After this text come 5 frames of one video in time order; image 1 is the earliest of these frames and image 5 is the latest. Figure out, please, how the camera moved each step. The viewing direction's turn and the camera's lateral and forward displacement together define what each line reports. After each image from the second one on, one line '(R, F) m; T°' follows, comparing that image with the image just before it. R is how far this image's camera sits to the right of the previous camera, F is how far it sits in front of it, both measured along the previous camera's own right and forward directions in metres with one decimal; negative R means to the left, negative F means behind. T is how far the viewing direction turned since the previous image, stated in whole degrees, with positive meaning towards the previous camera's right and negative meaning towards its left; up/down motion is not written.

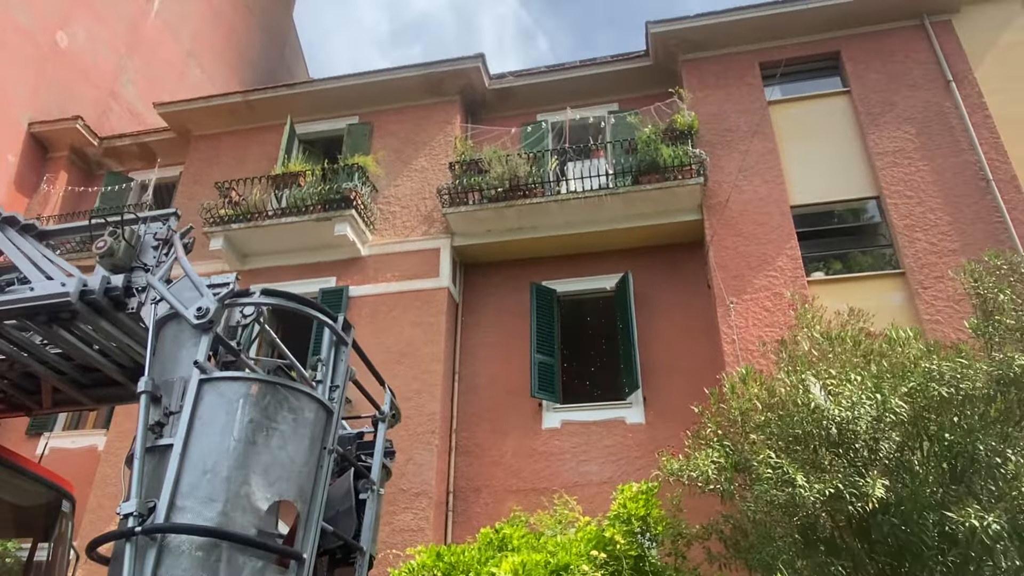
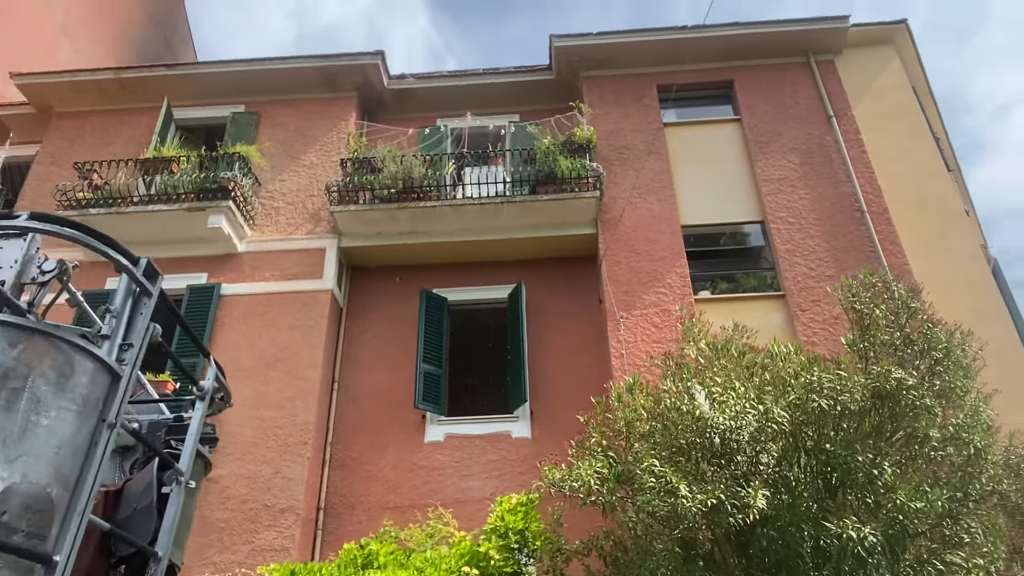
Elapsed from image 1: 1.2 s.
(+0.1, +0.4) m; +8°
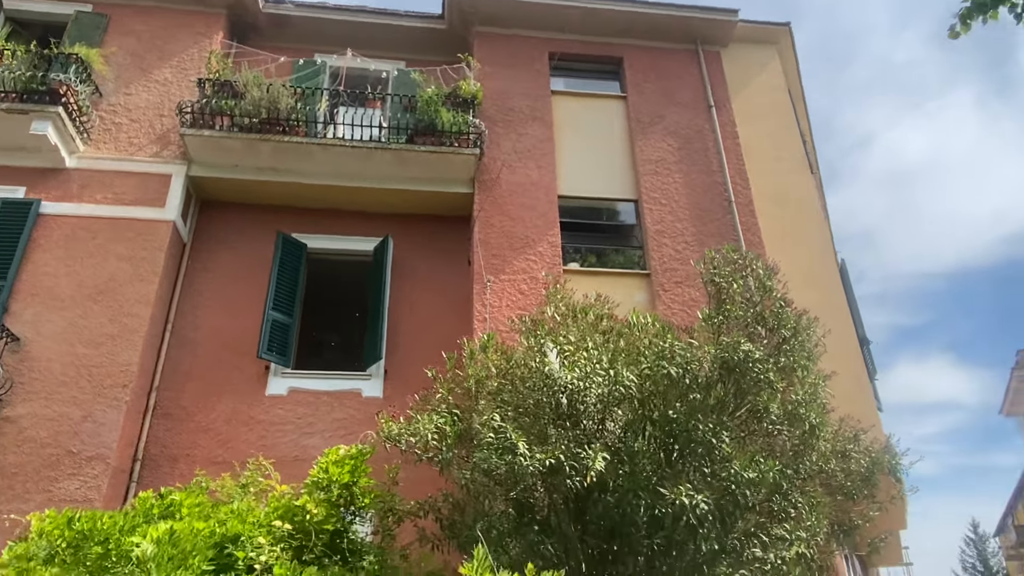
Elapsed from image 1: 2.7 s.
(+0.2, +0.4) m; +10°
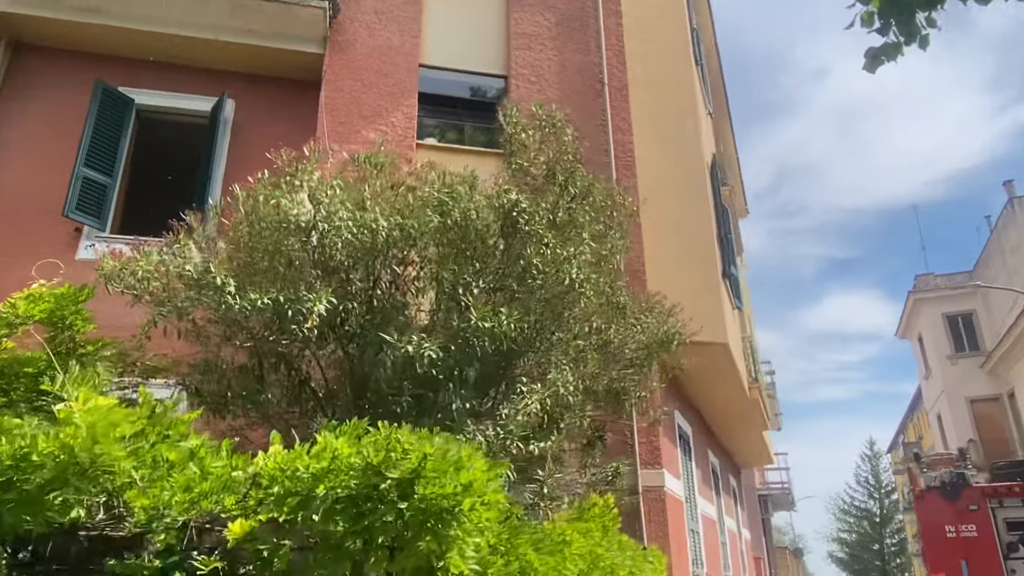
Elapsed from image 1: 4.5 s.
(+1.2, +0.4) m; +5°
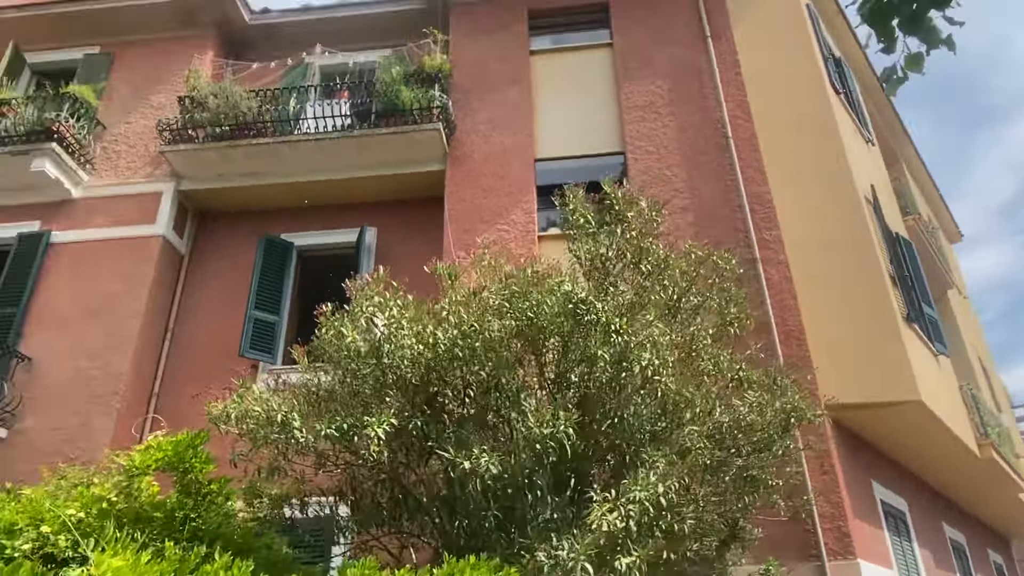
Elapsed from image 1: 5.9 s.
(+0.8, +0.3) m; -16°
